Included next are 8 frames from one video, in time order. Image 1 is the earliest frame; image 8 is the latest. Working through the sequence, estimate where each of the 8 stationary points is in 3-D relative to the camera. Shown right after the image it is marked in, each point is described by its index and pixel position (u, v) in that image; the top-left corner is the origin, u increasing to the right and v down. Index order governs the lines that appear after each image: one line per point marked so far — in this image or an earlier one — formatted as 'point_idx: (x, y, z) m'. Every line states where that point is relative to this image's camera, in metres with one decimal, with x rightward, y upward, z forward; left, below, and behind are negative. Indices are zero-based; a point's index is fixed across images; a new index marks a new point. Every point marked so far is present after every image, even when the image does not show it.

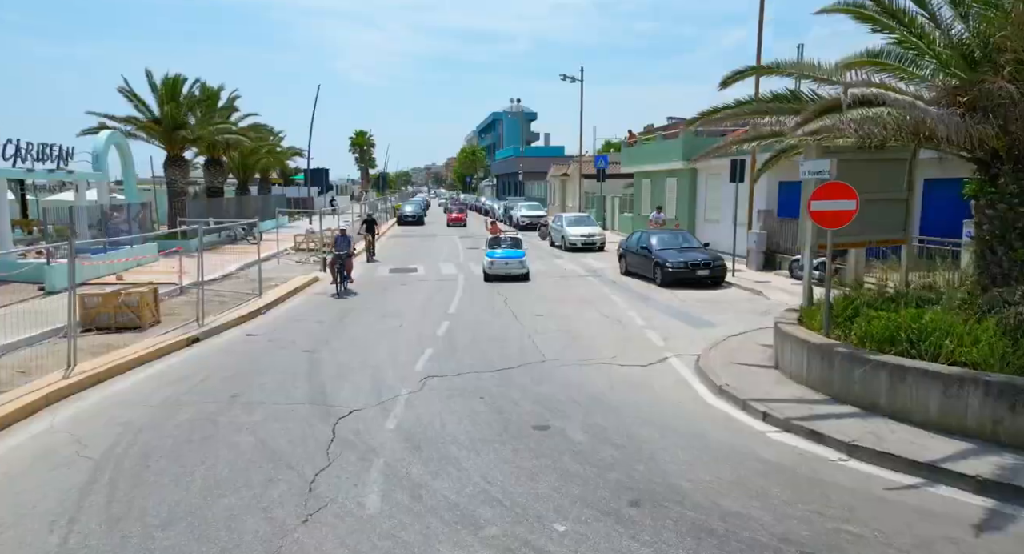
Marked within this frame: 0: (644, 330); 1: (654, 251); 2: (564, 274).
0: (+2.3, -0.9, +11.9) m
1: (+3.6, +0.6, +17.6) m
2: (+1.5, +0.1, +19.9) m
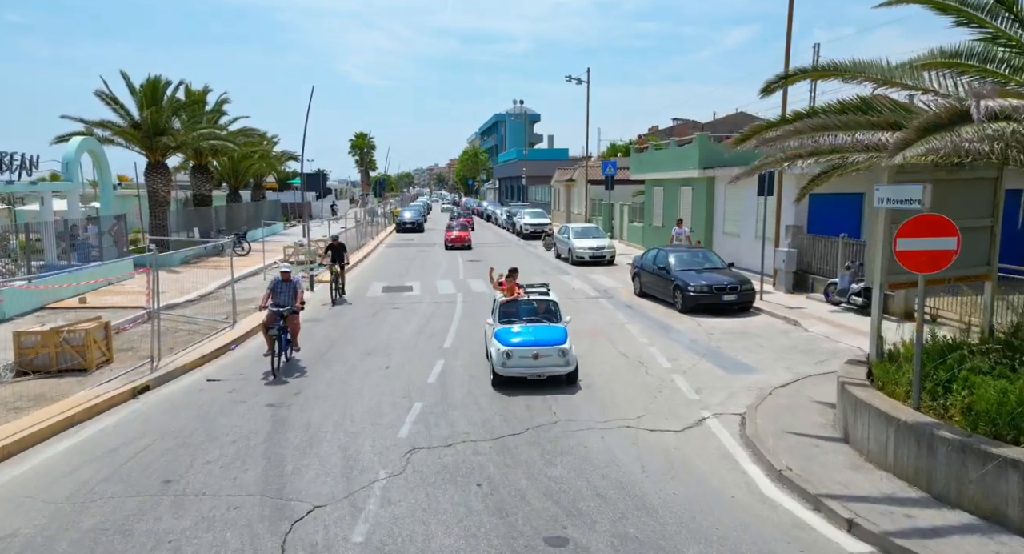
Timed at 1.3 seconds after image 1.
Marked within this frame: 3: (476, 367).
0: (+2.3, -1.4, +10.2) m
1: (+3.7, +0.1, +15.9) m
2: (+1.6, -0.5, +18.2) m
3: (-0.6, -1.4, +10.9) m
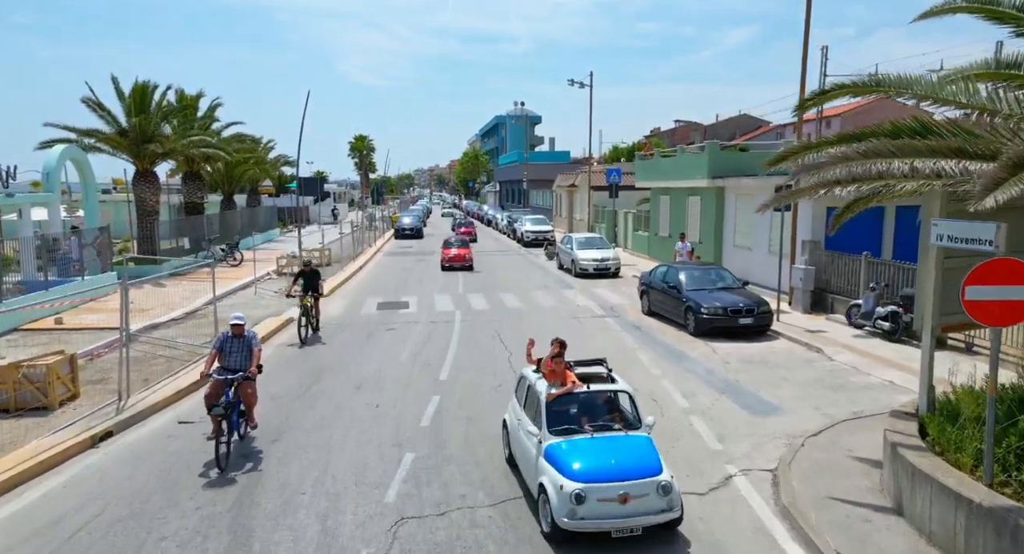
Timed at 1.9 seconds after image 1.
0: (+2.3, -1.8, +9.3) m
1: (+3.7, -0.3, +15.0) m
2: (+1.6, -0.9, +17.3) m
3: (-0.5, -1.8, +10.0) m
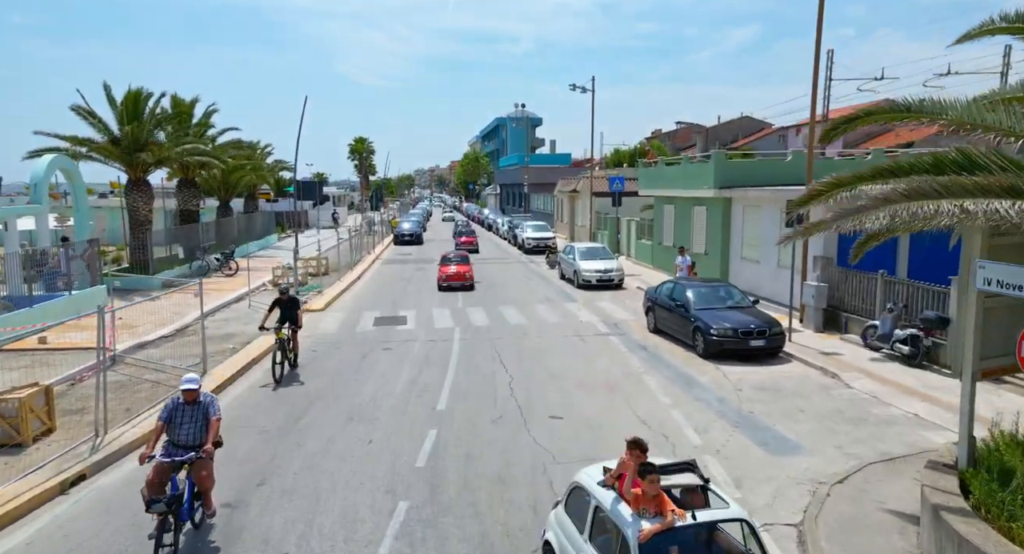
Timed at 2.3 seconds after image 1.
0: (+2.4, -2.2, +8.7) m
1: (+3.7, -0.7, +14.4) m
2: (+1.6, -1.3, +16.7) m
3: (-0.5, -2.2, +9.4) m
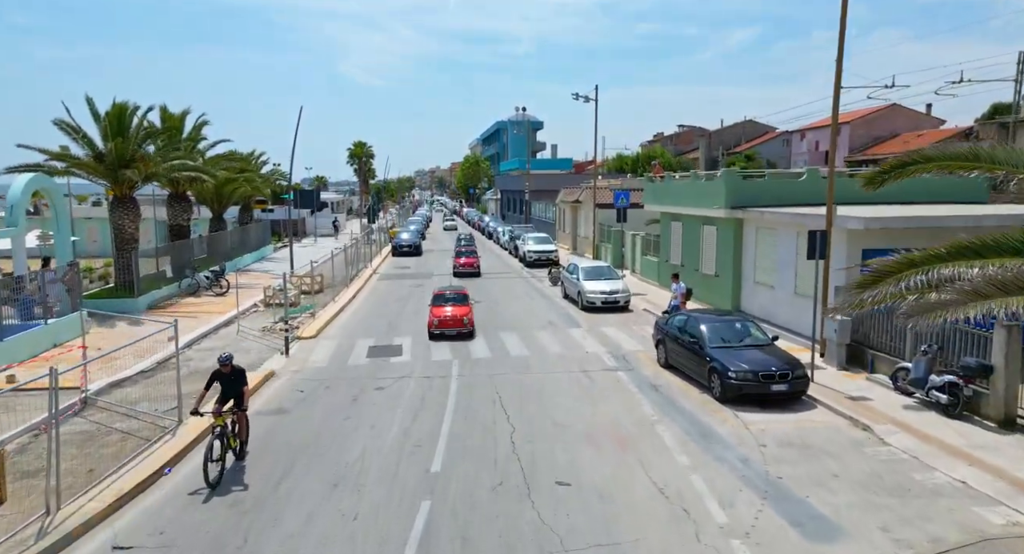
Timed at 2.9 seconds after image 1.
0: (+2.4, -2.9, +7.7) m
1: (+3.8, -1.4, +13.4) m
2: (+1.7, -1.9, +15.7) m
3: (-0.5, -2.9, +8.4) m
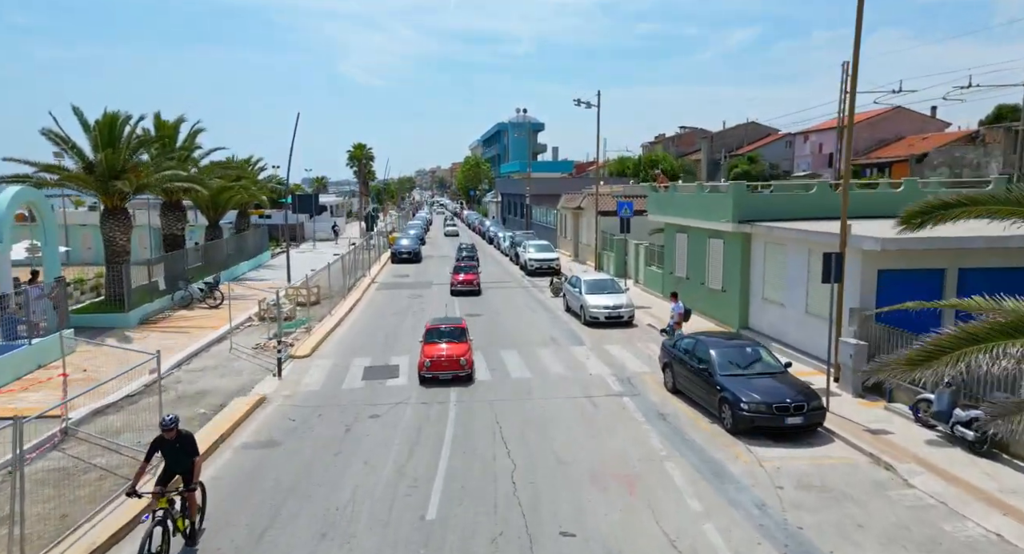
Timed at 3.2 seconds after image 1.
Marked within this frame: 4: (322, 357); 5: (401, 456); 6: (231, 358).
0: (+2.4, -3.3, +7.1) m
1: (+3.8, -1.8, +12.8) m
2: (+1.7, -2.4, +15.1) m
3: (-0.5, -3.3, +7.8) m
4: (-4.9, -2.1, +18.1) m
5: (-1.8, -2.9, +11.2) m
6: (-7.4, -2.1, +18.3) m
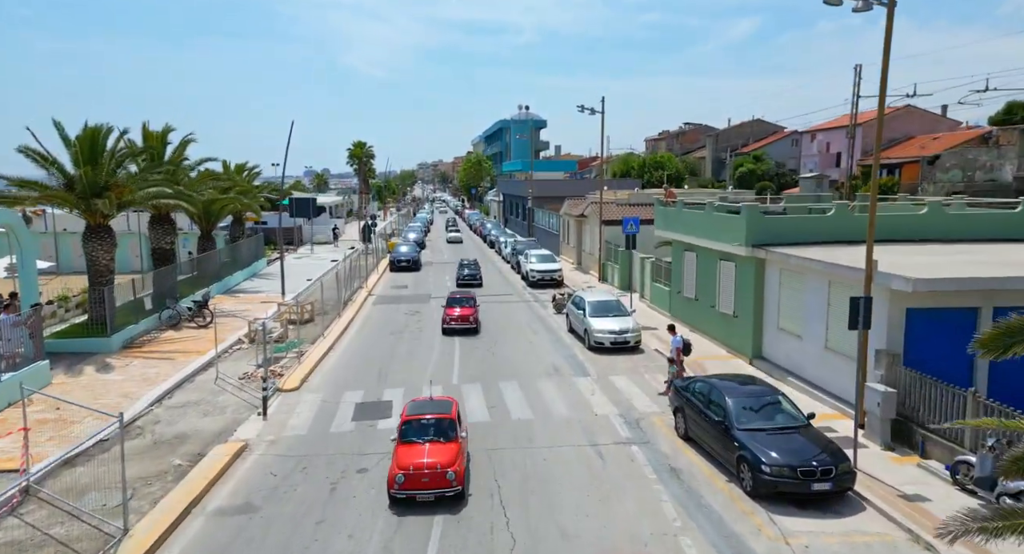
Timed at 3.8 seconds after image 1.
0: (+2.4, -4.1, +6.1) m
1: (+3.8, -2.6, +11.8) m
2: (+1.7, -3.1, +14.1) m
3: (-0.5, -4.1, +6.8) m
4: (-4.9, -2.8, +17.1) m
5: (-1.8, -3.7, +10.2) m
6: (-7.4, -2.8, +17.4) m
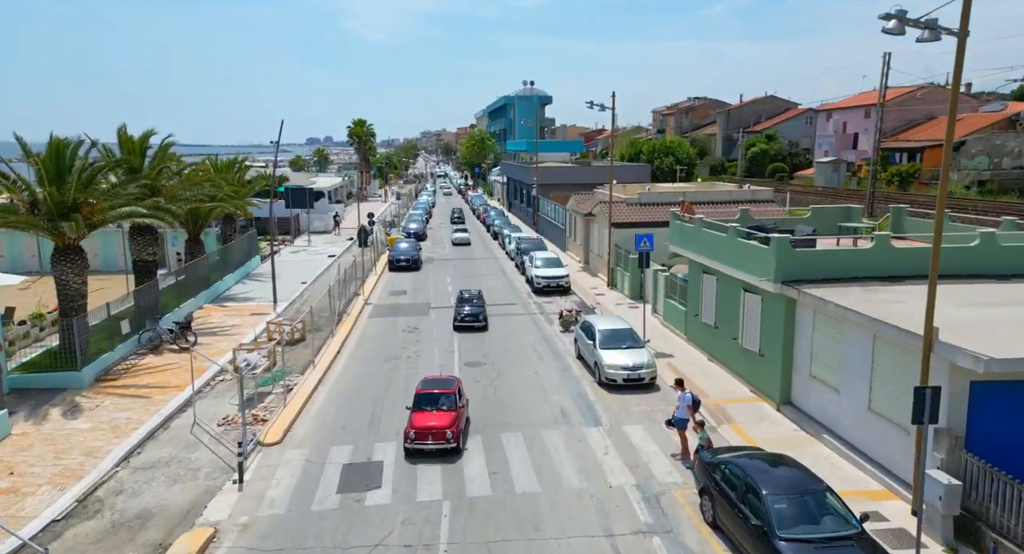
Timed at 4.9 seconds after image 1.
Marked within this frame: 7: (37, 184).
0: (+2.4, -5.6, +4.5) m
1: (+3.8, -3.7, +10.1) m
2: (+1.7, -4.2, +12.5) m
3: (-0.5, -5.5, +5.3) m
4: (-4.8, -3.7, +15.5) m
5: (-1.7, -4.9, +8.6) m
6: (-7.3, -3.8, +15.8) m
7: (-13.2, +2.7, +19.4) m
